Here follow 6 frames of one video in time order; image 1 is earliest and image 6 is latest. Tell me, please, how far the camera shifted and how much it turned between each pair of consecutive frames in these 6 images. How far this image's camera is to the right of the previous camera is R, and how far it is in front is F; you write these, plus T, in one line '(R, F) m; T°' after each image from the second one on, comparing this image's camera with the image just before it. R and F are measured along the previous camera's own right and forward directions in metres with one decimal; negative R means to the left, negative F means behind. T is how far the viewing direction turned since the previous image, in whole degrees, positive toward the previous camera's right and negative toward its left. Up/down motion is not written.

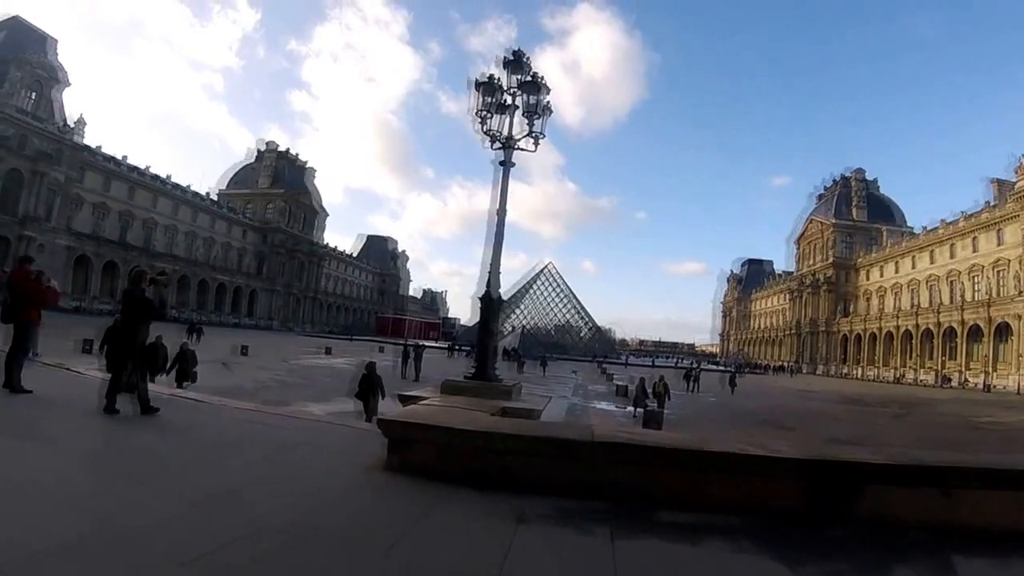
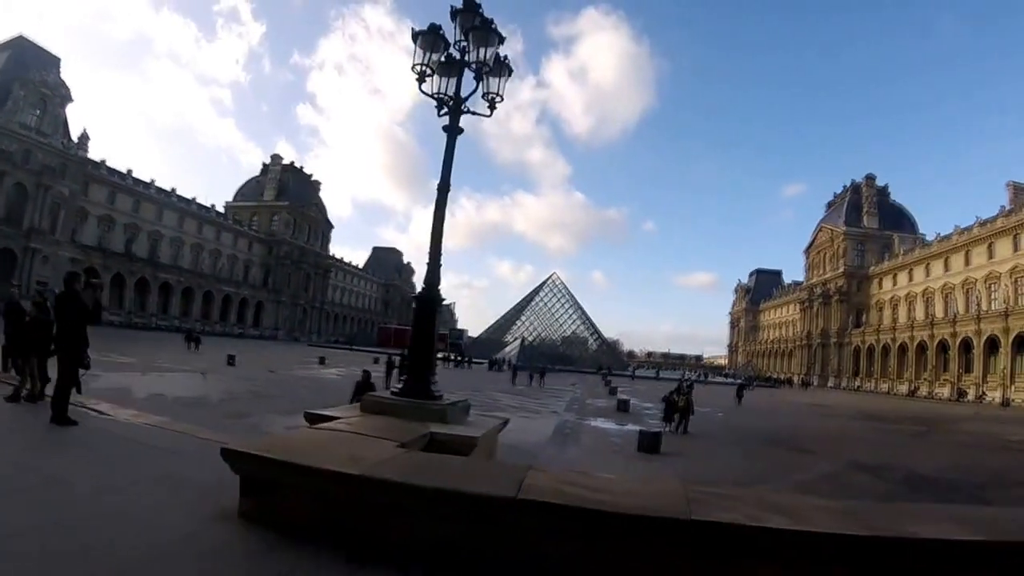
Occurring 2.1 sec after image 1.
(+0.5, +1.0) m; -1°
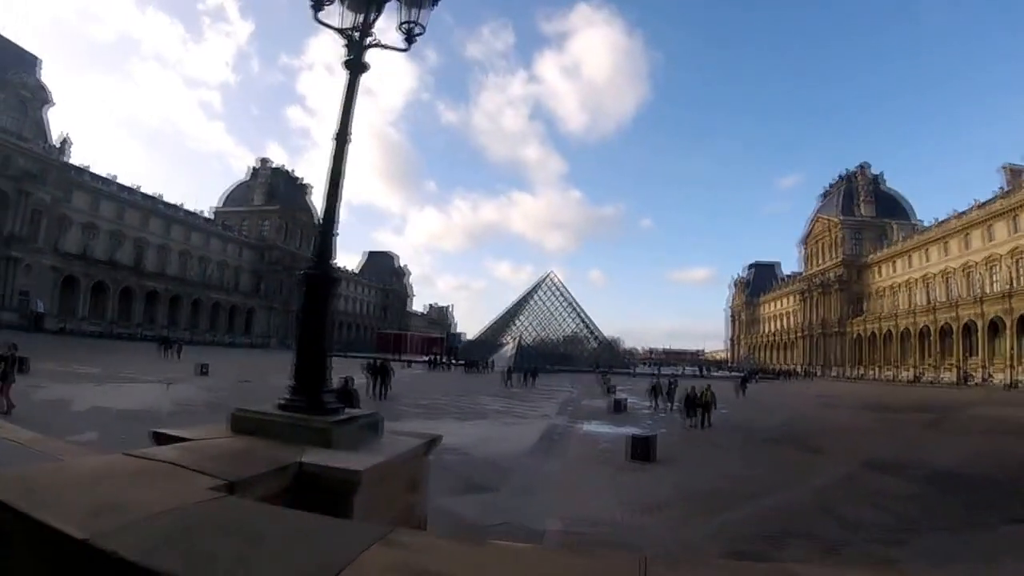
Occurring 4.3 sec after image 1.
(+0.5, +1.2) m; 0°
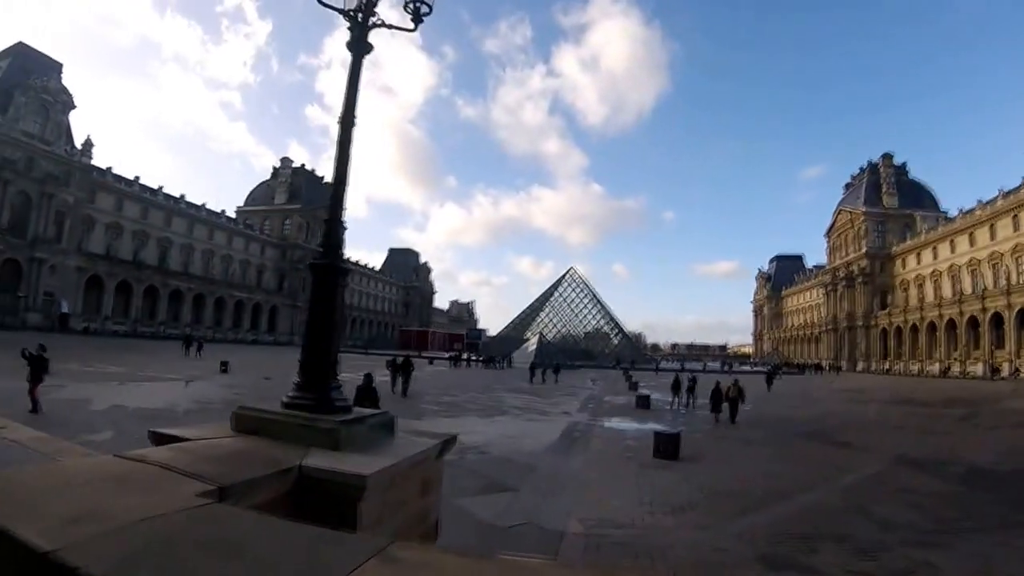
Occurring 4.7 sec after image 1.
(0.0, +0.2) m; -2°
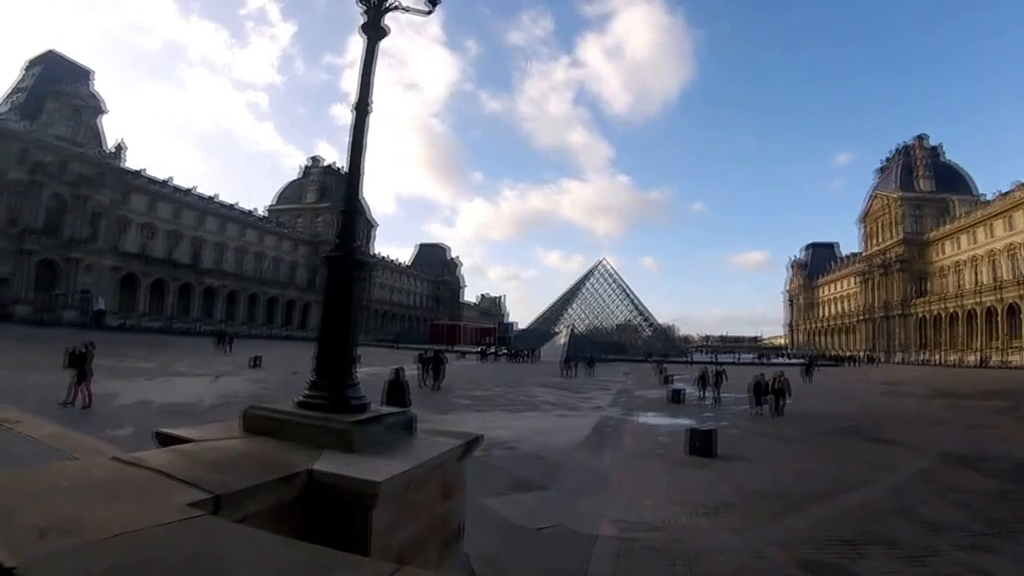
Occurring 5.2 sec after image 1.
(0.0, +0.3) m; -3°
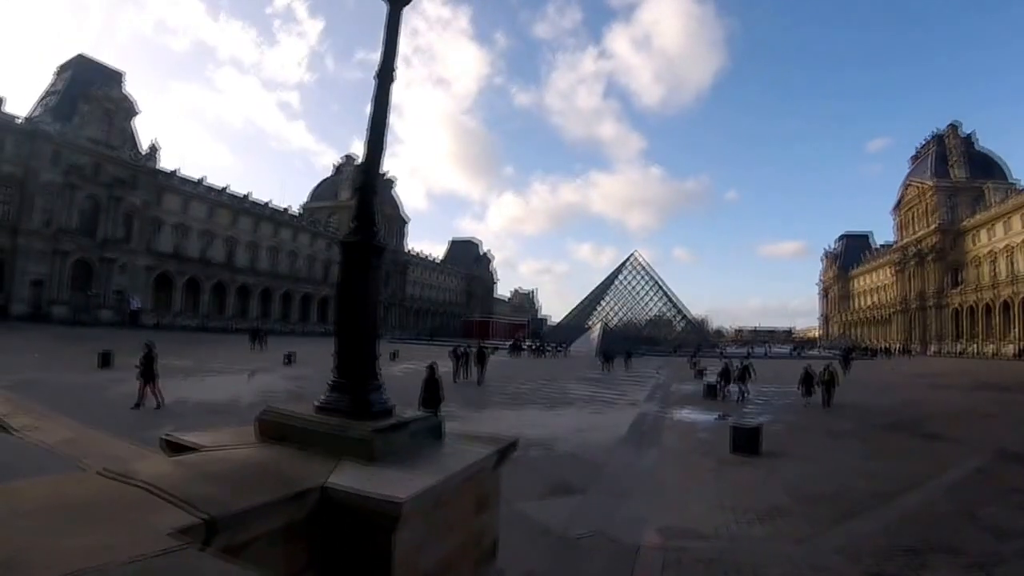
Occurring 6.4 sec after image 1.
(0.0, +0.3) m; -3°
